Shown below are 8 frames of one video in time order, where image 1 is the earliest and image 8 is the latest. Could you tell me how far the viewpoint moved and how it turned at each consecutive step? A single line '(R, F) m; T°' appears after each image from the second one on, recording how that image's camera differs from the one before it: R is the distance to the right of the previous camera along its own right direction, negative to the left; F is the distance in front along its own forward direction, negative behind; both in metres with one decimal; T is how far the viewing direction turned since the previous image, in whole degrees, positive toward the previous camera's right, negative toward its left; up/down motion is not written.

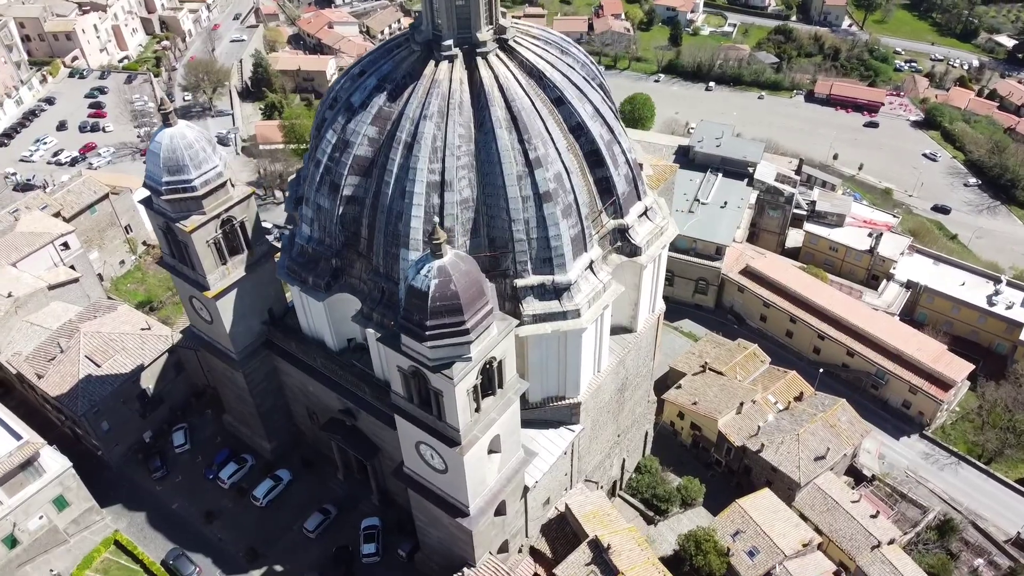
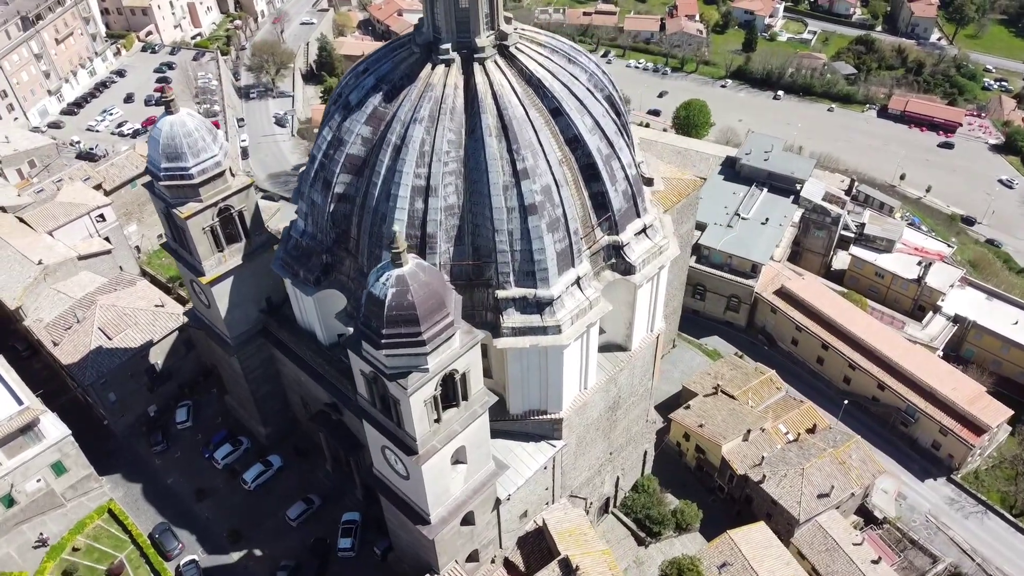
(+2.5, +0.5) m; -5°
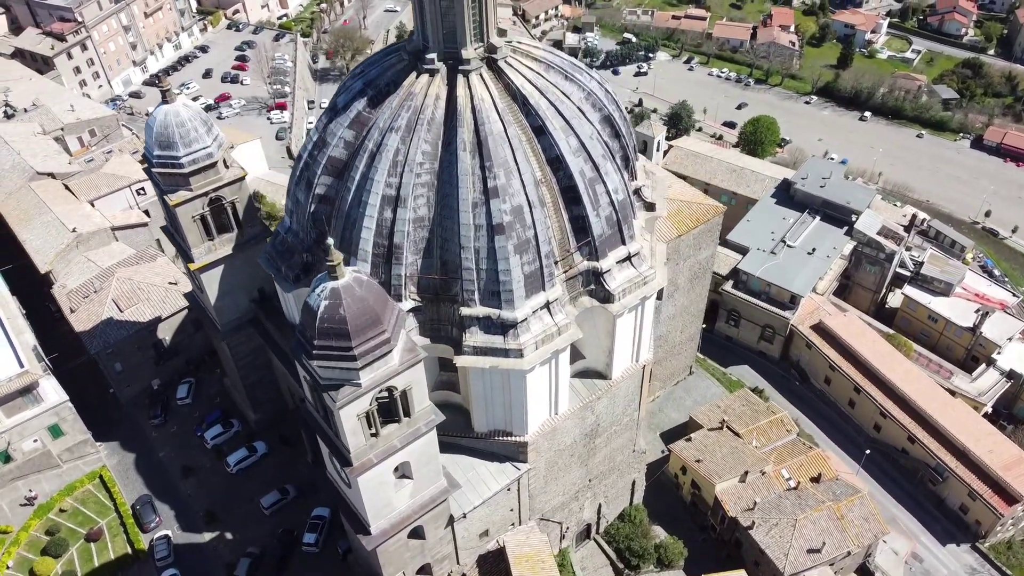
(+3.3, +0.7) m; -6°
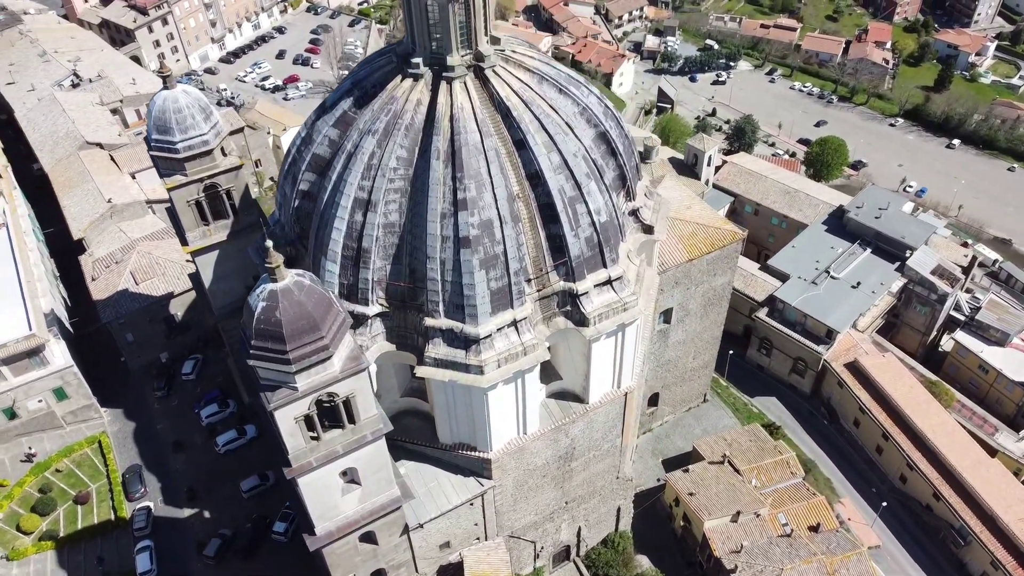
(+3.1, +0.7) m; -6°
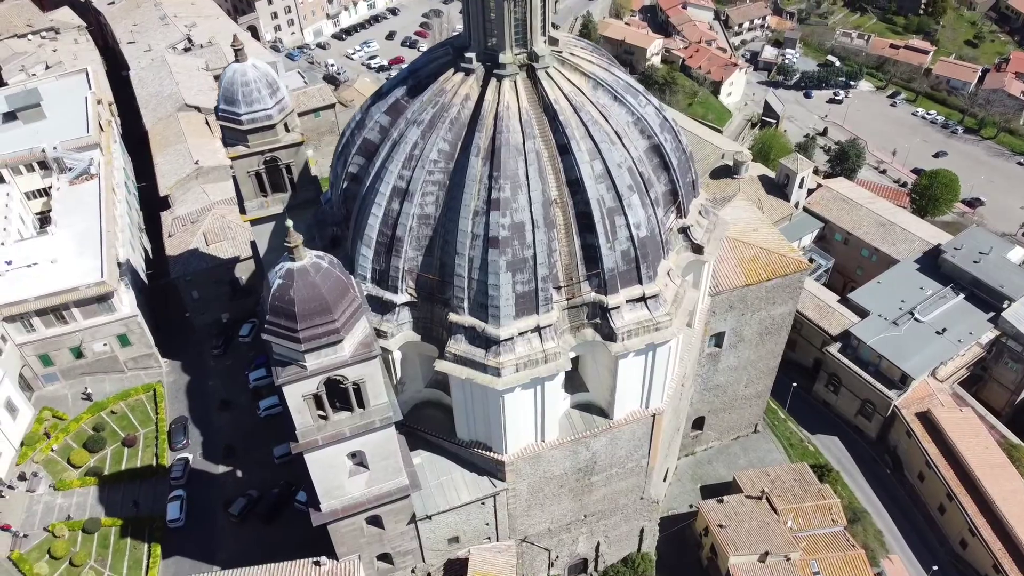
(+1.9, +0.4) m; -7°
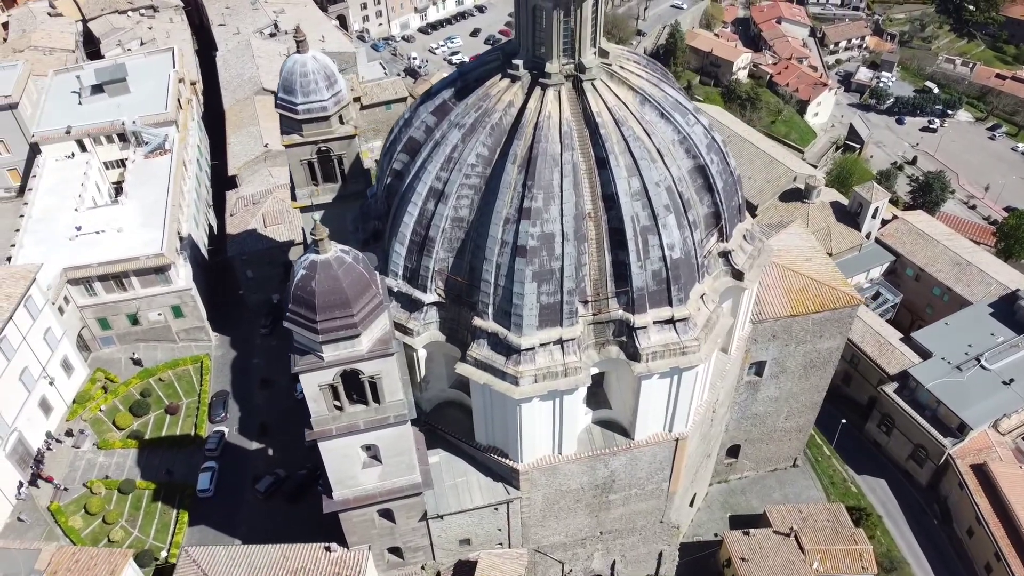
(+1.3, +0.1) m; -5°
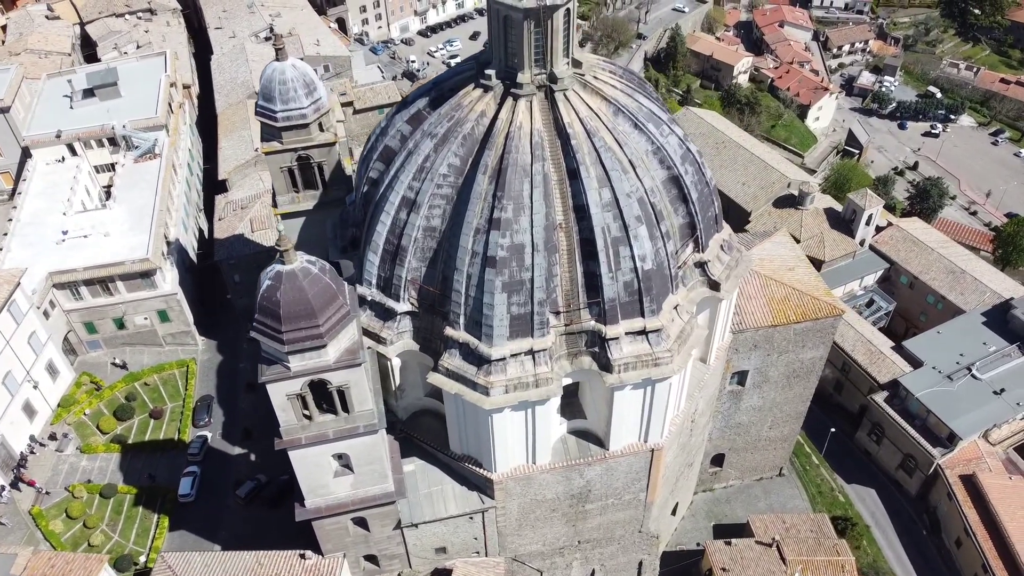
(+1.0, 0.0) m; -1°
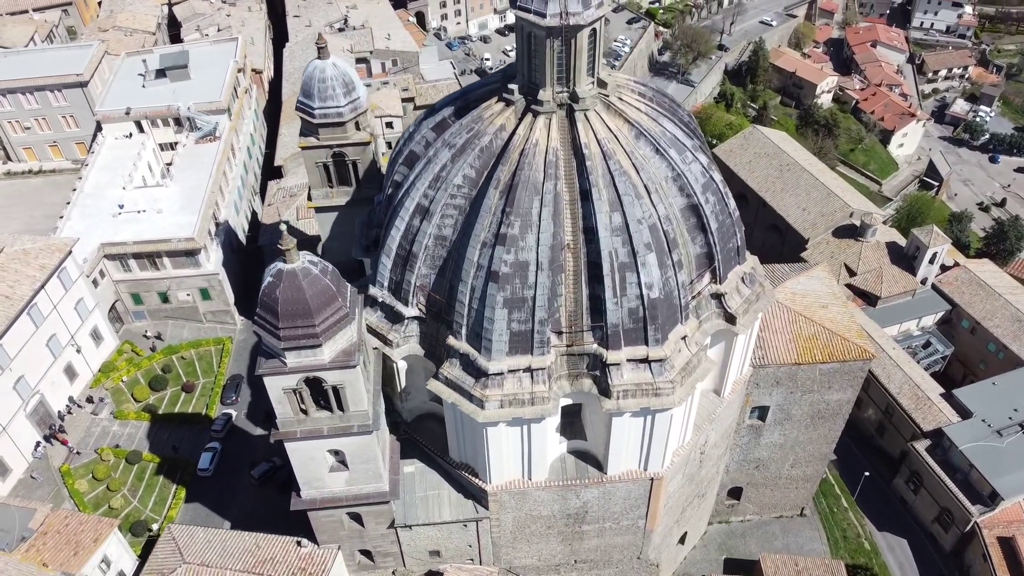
(+1.9, +0.1) m; -5°
